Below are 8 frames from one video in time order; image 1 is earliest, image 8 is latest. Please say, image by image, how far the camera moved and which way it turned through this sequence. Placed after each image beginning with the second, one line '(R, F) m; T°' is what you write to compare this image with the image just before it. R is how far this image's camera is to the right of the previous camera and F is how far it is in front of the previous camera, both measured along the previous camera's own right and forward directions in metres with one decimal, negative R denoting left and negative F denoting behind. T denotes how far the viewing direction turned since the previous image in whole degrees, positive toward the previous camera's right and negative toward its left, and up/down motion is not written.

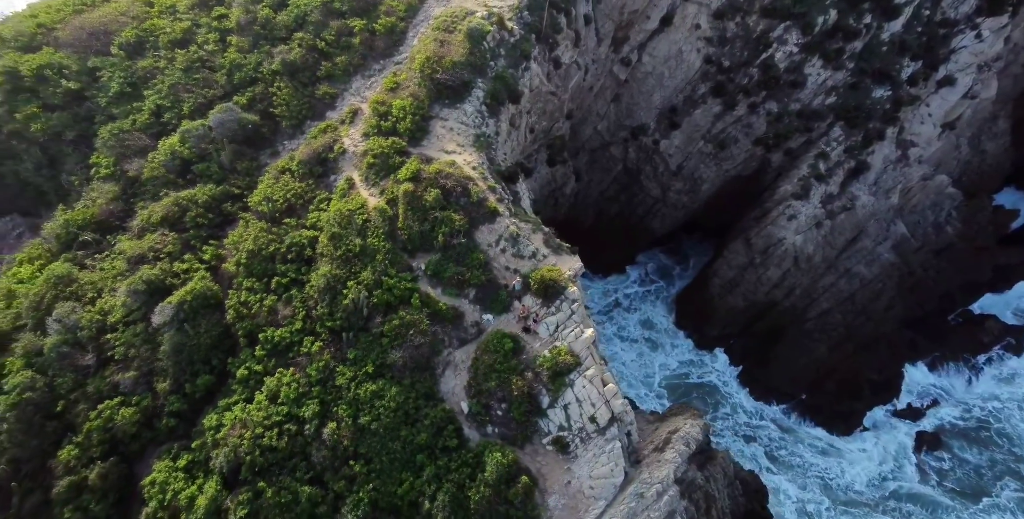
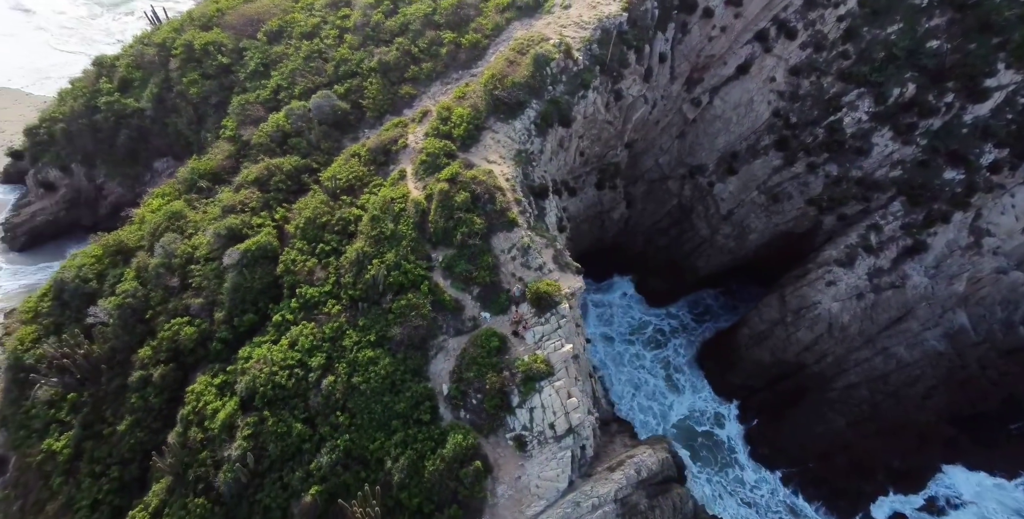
(+4.3, -1.7) m; -11°
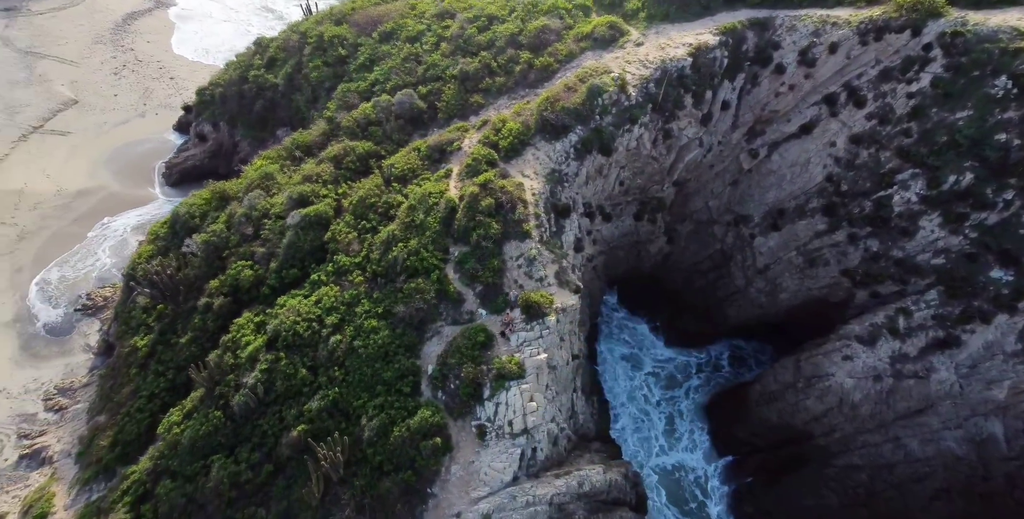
(+4.5, -1.6) m; -10°
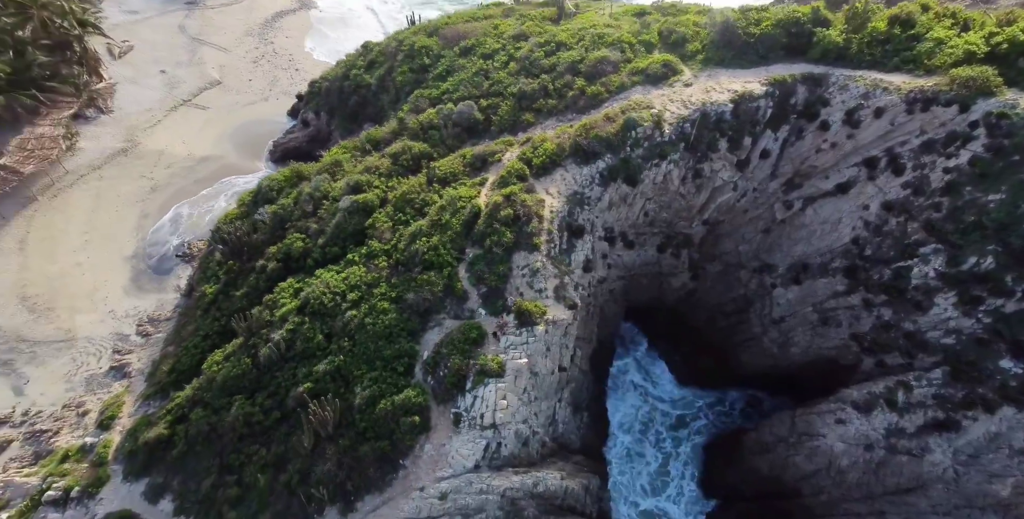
(+3.9, -1.8) m; -9°
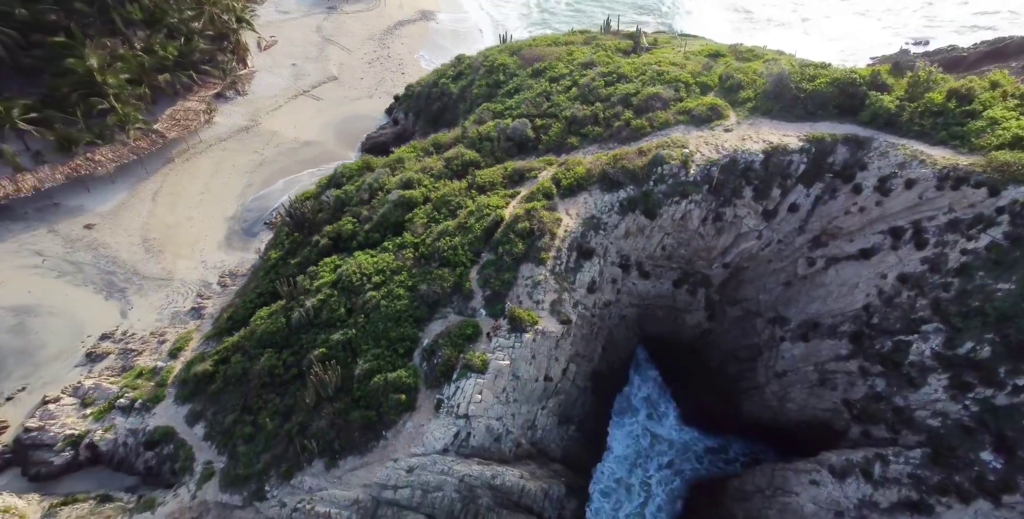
(+4.4, -2.0) m; -9°
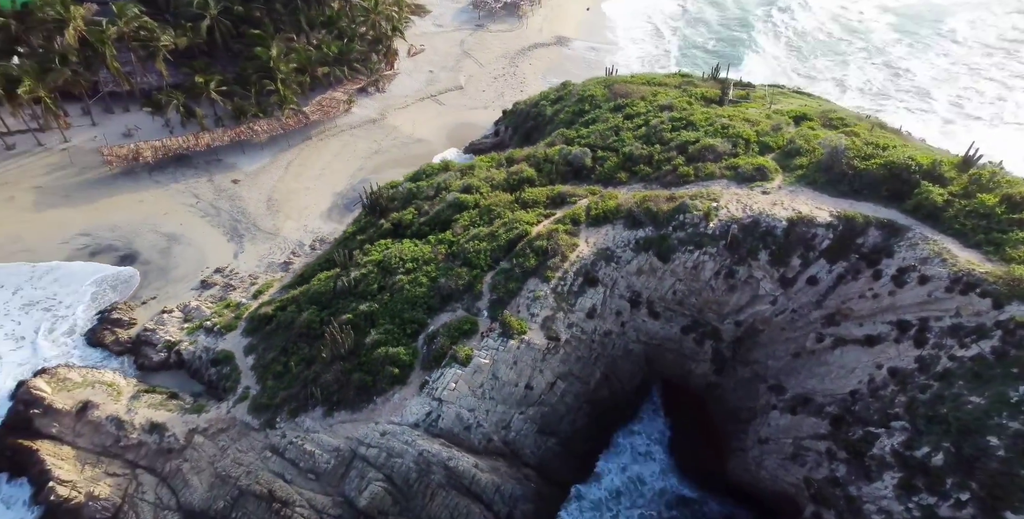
(+6.7, -2.4) m; -12°
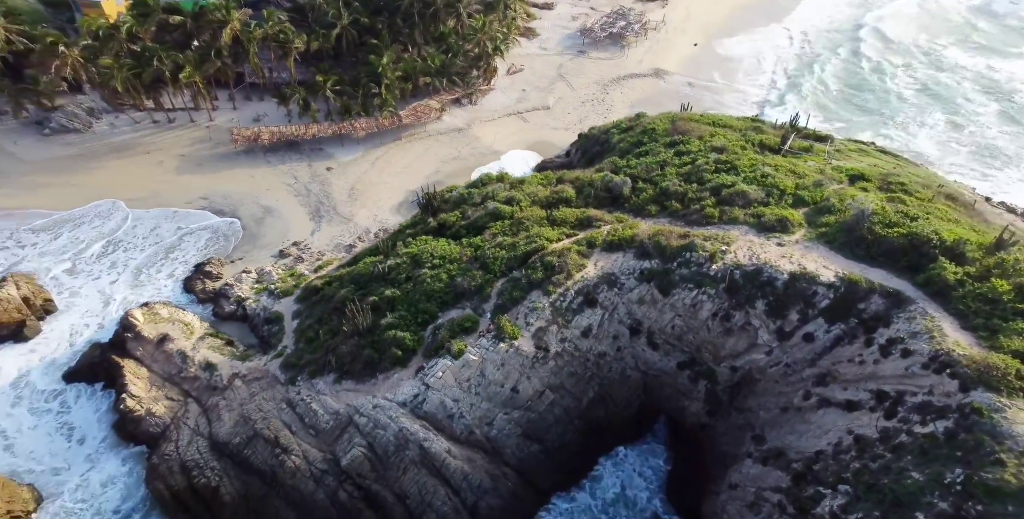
(+5.6, -2.2) m; -10°
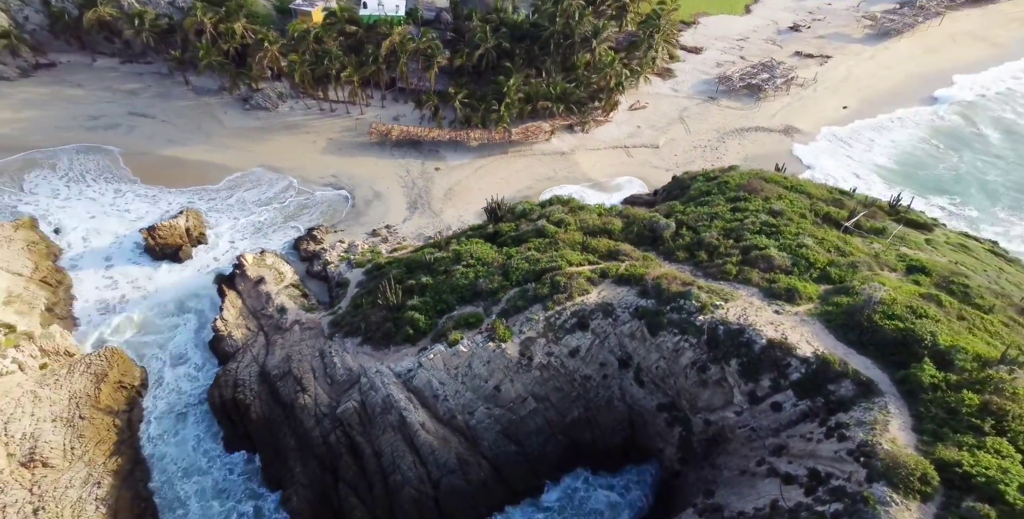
(+8.5, -2.8) m; -13°
